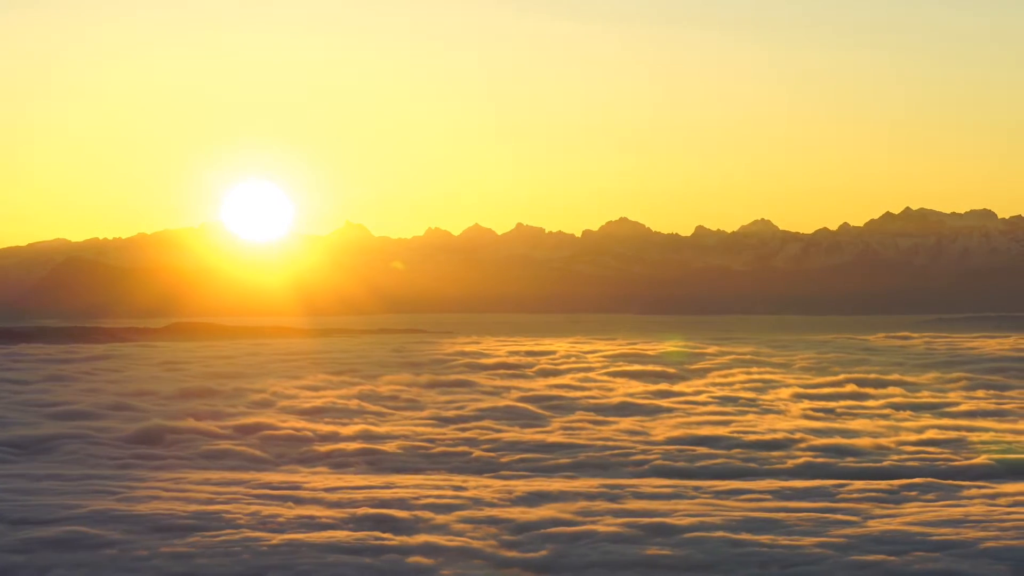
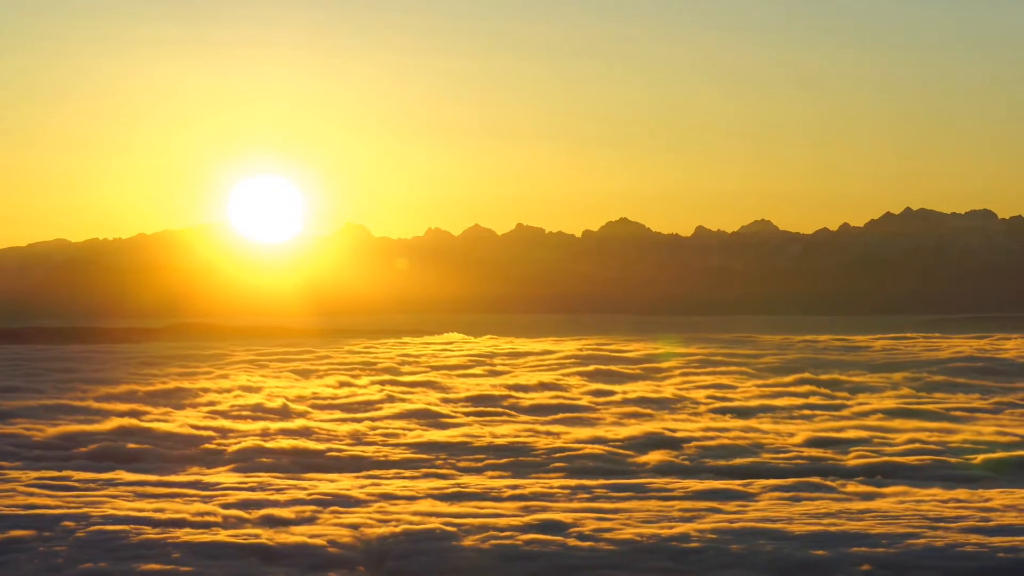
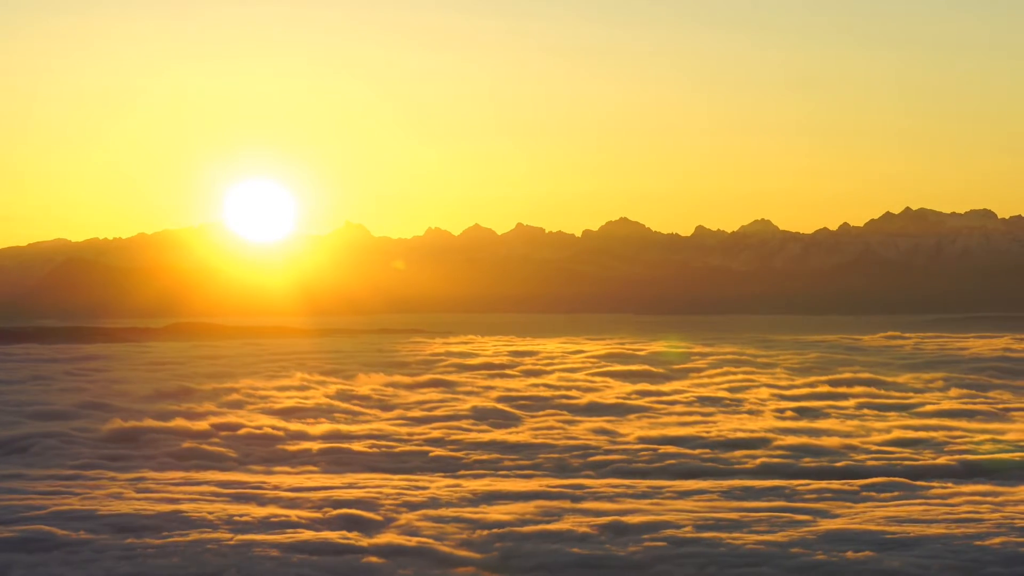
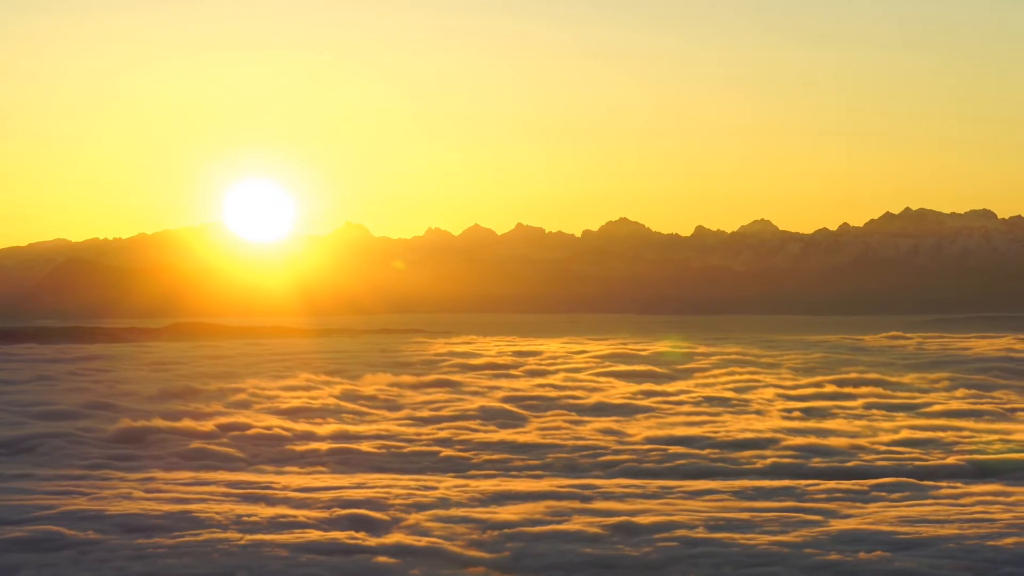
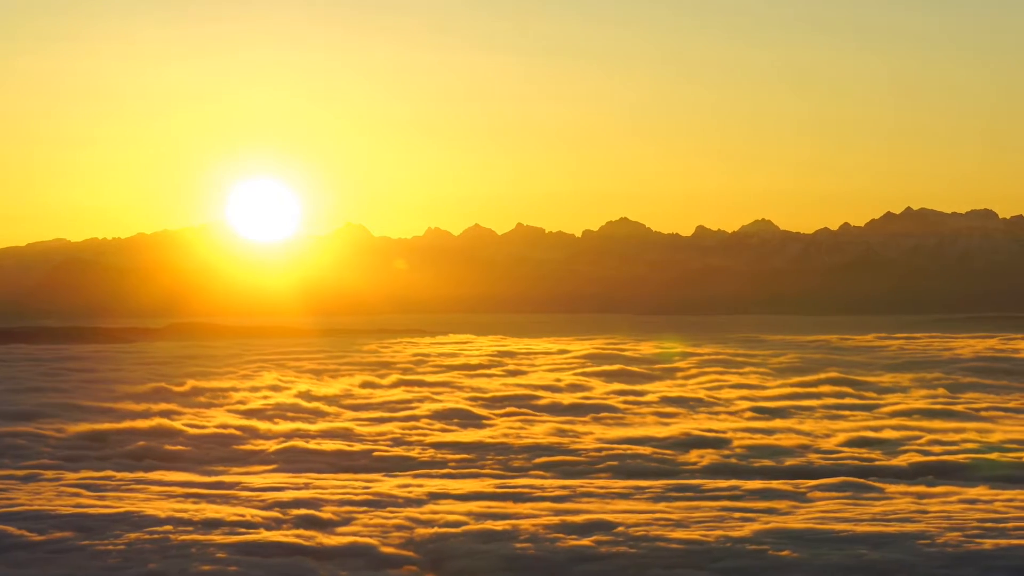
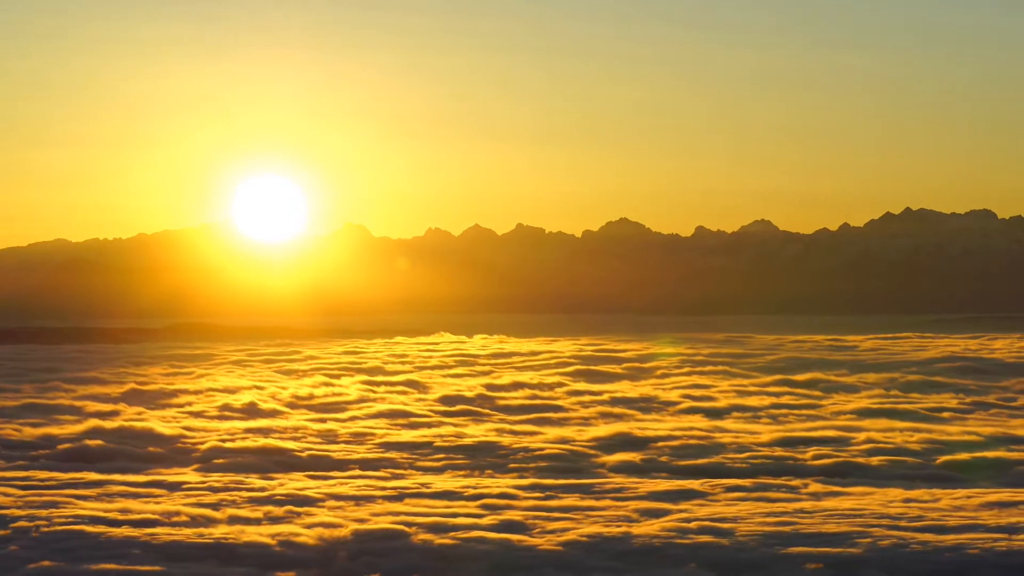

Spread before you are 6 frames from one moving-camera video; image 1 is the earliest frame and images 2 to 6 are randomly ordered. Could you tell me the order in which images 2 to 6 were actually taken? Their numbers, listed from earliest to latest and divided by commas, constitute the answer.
4, 3, 5, 2, 6
